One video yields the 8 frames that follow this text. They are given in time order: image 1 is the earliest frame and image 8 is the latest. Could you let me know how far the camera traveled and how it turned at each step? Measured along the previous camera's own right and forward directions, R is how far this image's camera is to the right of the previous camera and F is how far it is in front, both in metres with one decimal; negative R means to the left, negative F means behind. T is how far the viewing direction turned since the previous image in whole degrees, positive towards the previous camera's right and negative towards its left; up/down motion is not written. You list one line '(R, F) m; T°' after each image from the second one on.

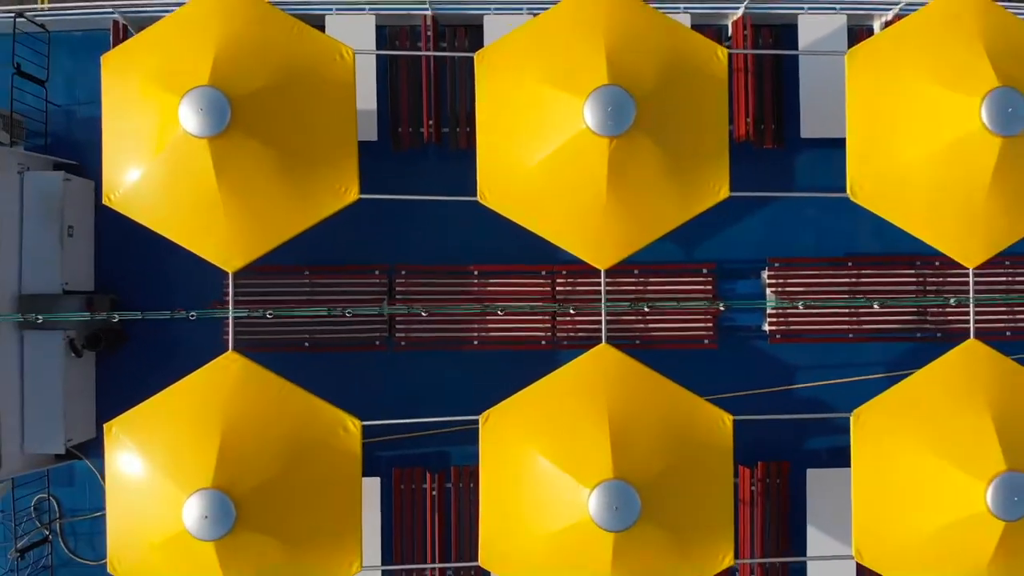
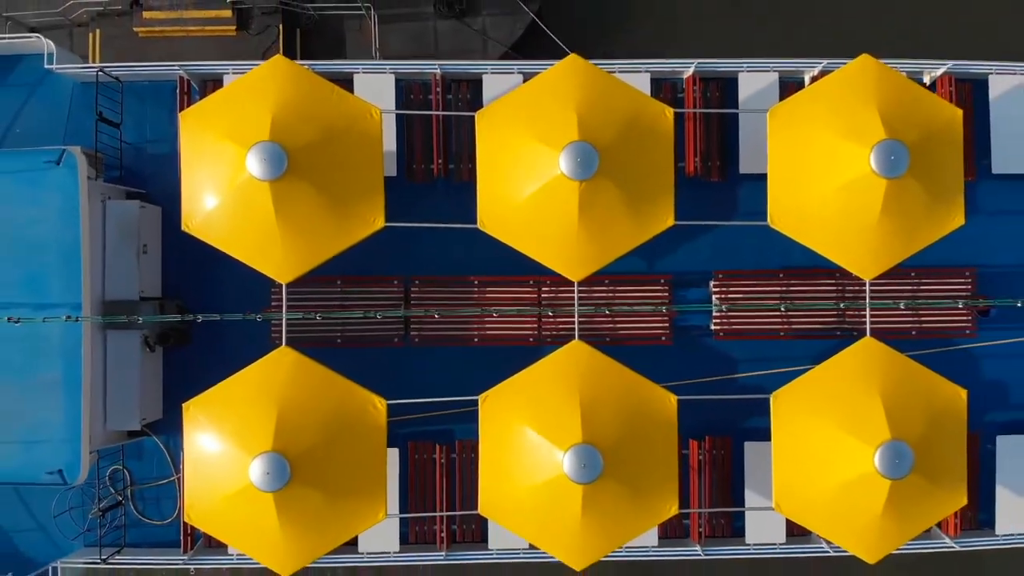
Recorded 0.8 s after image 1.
(+0.1, -1.3) m; 0°
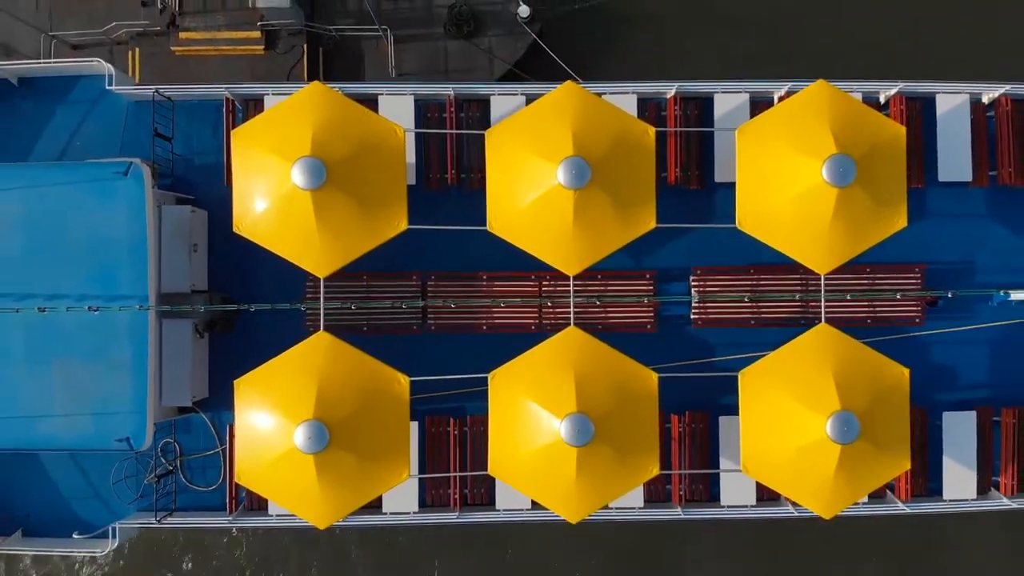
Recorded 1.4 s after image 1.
(0.0, -1.0) m; 0°
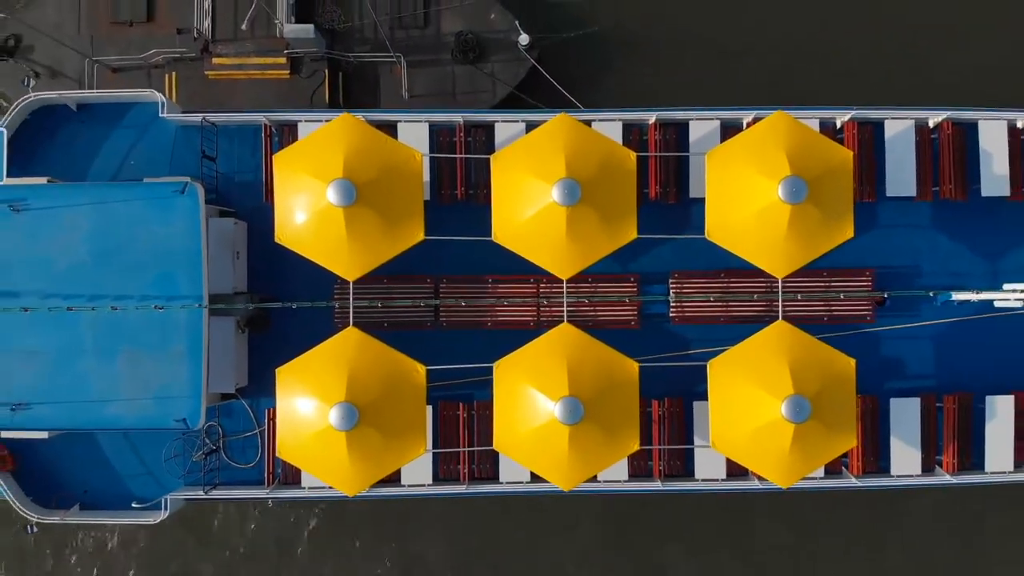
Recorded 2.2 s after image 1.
(0.0, -1.2) m; 0°
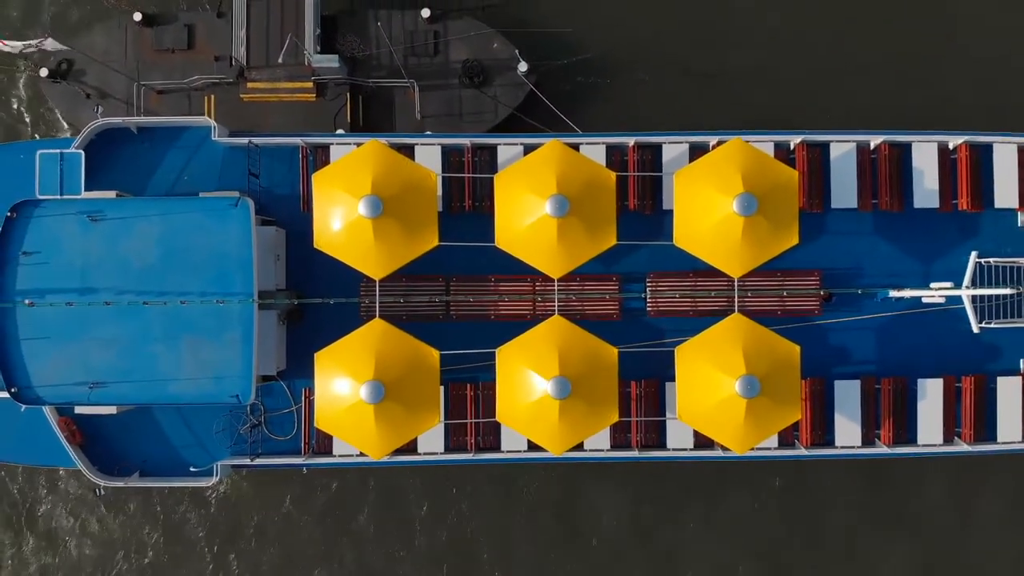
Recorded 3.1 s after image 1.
(0.0, -1.7) m; 0°
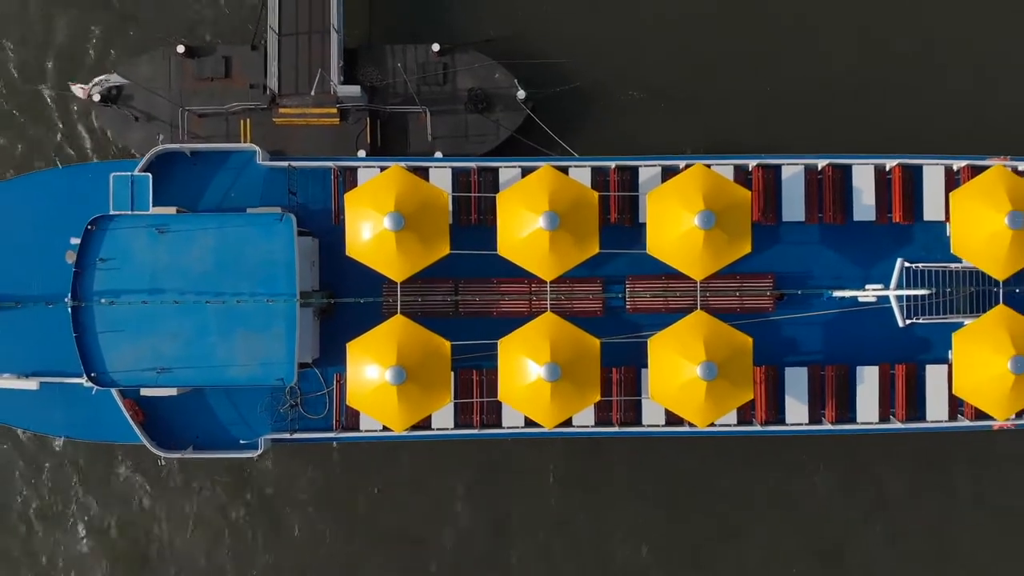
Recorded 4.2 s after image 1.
(0.0, -2.0) m; 0°
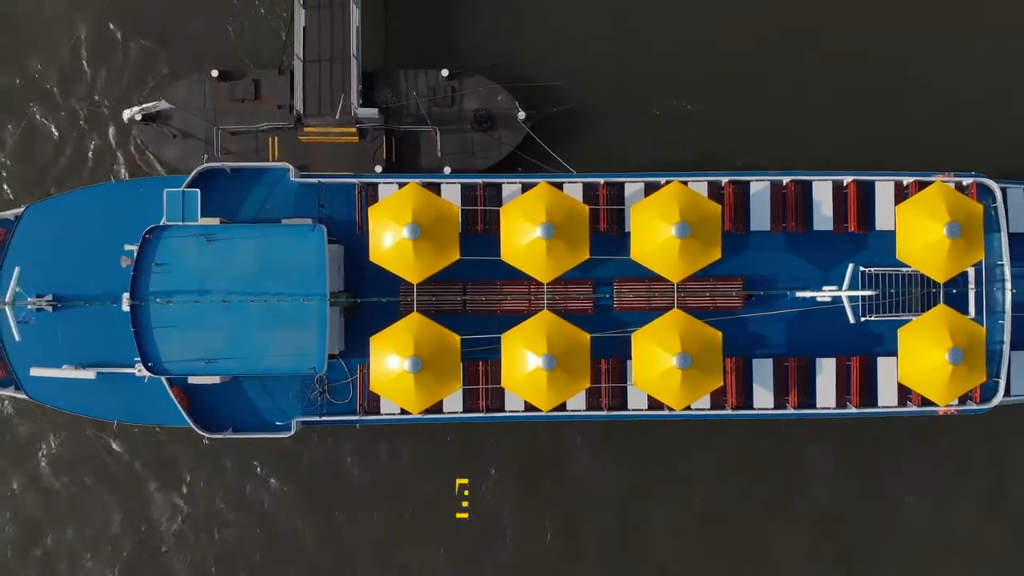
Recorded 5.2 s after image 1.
(0.0, -1.9) m; 0°
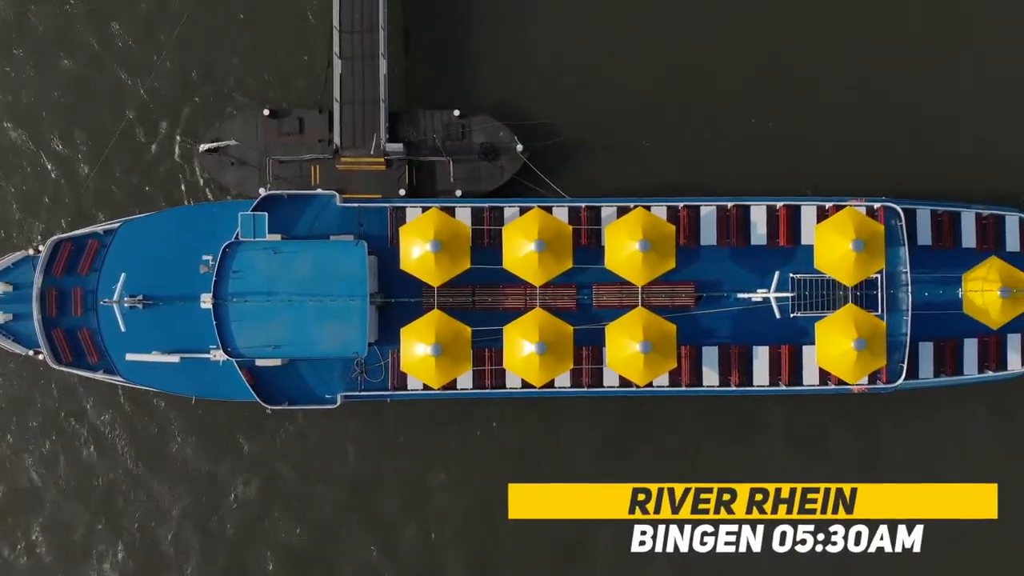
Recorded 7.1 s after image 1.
(0.0, -4.1) m; 0°
